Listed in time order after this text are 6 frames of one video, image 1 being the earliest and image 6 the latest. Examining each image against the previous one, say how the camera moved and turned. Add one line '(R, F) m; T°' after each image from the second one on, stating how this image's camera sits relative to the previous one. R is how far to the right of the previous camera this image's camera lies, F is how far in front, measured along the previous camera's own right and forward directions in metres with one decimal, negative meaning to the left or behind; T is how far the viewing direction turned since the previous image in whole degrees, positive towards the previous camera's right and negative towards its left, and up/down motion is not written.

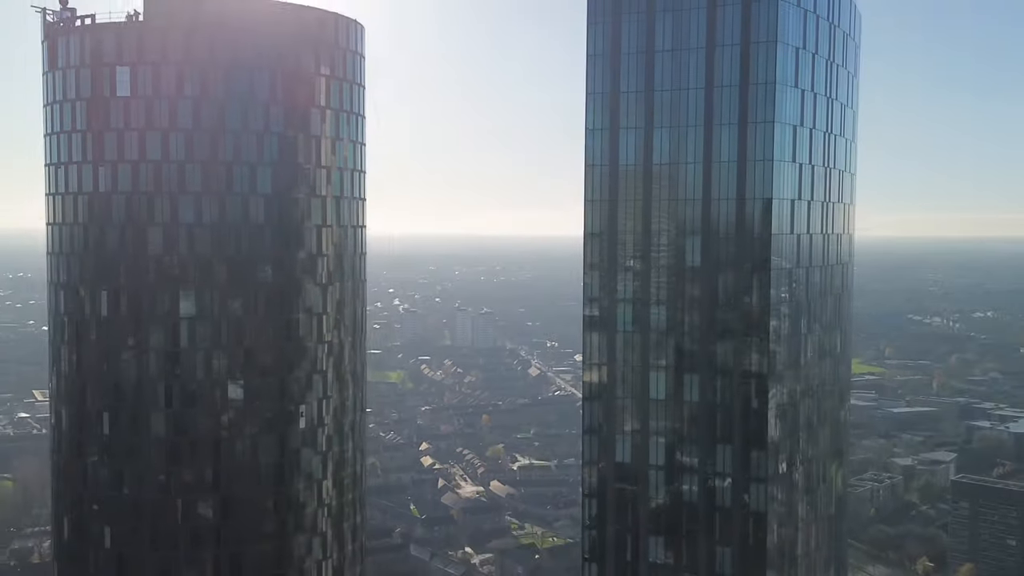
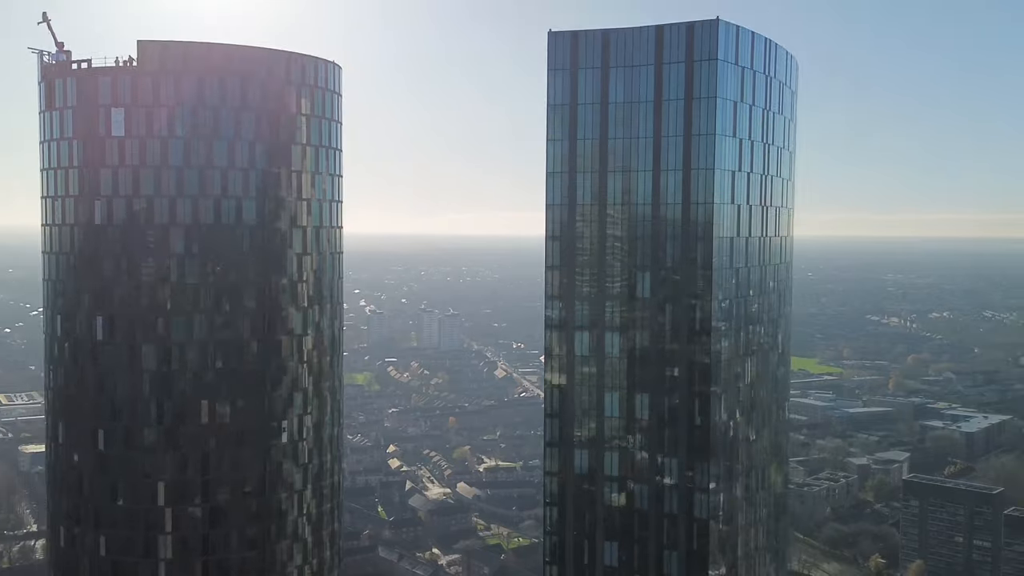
(-0.1, -4.6) m; +2°
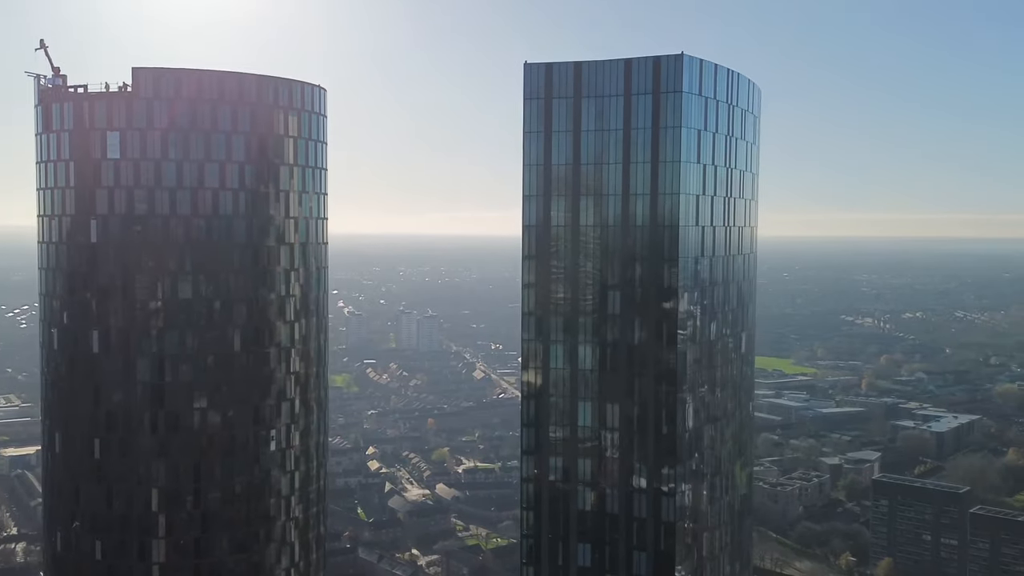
(0.0, -3.0) m; +1°
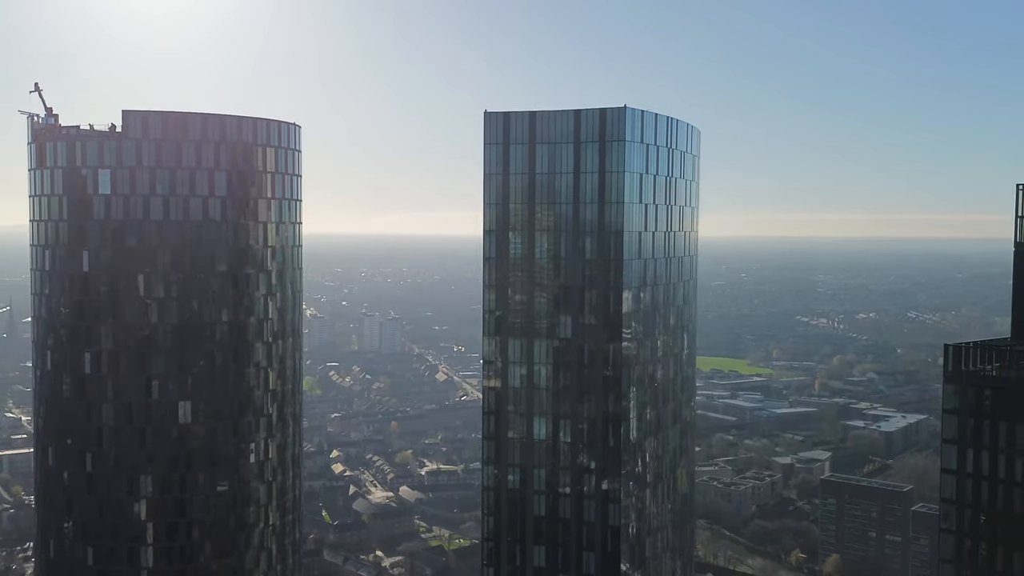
(0.0, -5.6) m; +2°
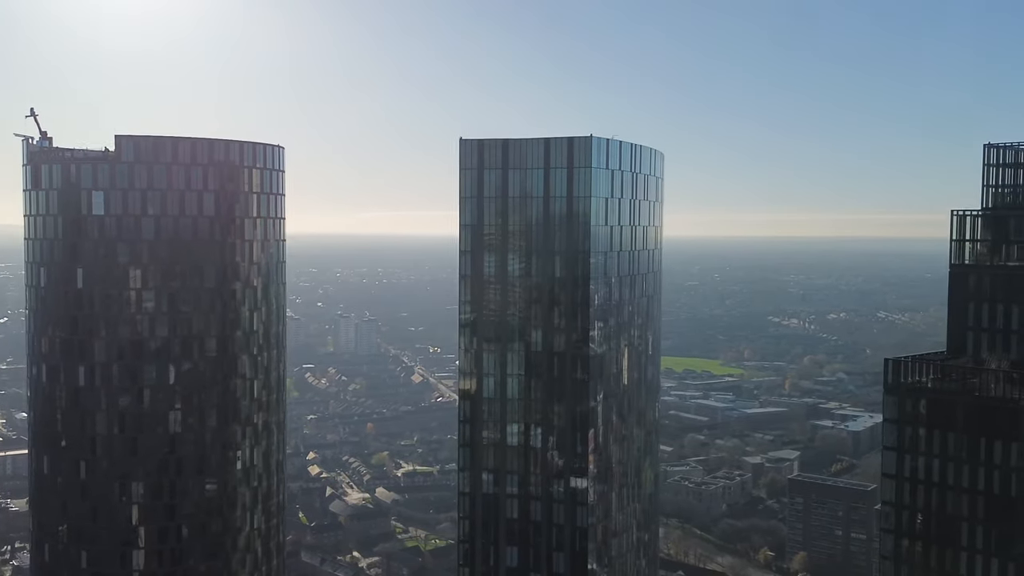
(+0.1, -3.8) m; +1°
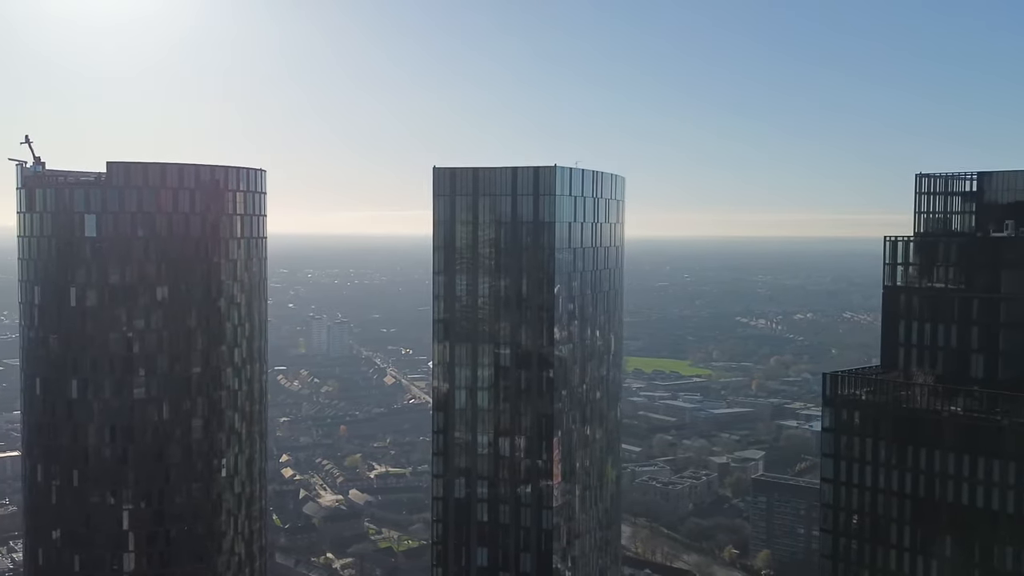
(+0.1, -4.6) m; +2°
